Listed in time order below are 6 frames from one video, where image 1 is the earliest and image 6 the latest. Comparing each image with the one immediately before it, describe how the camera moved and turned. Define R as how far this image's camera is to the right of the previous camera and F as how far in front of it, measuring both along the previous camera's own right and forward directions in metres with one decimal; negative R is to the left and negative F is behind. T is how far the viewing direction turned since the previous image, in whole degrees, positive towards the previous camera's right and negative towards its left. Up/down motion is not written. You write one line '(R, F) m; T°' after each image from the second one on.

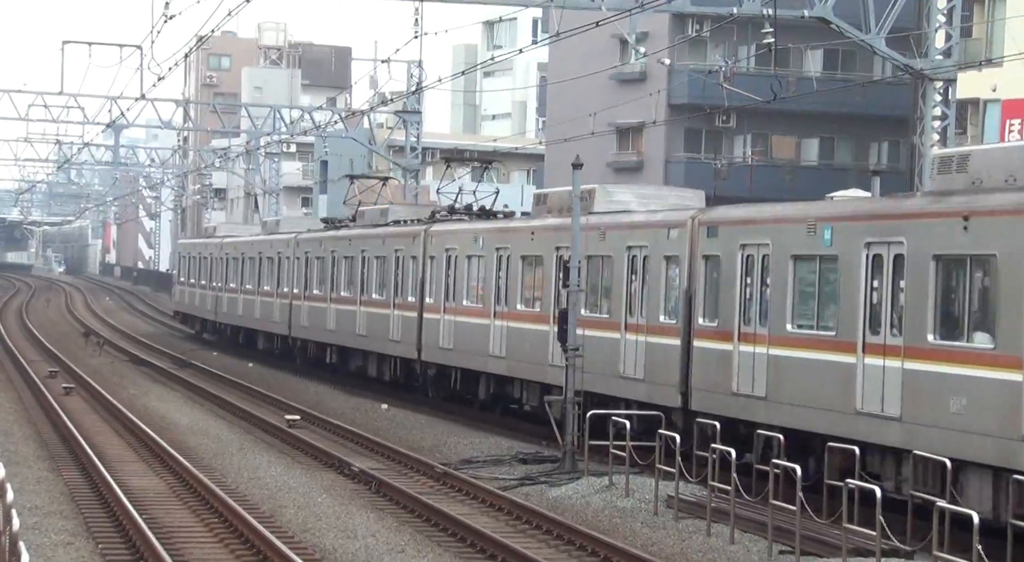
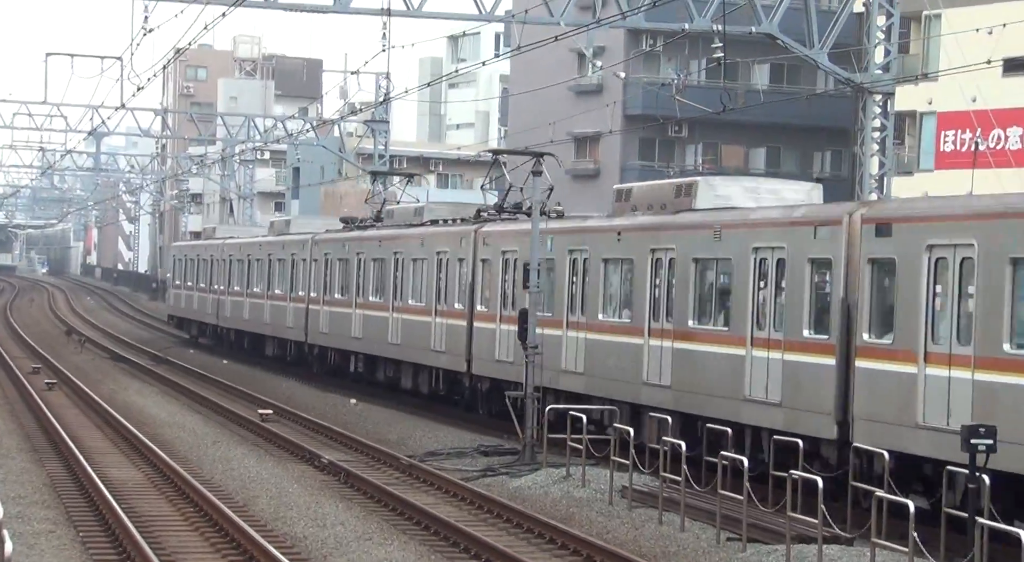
(+0.1, -0.7) m; +1°
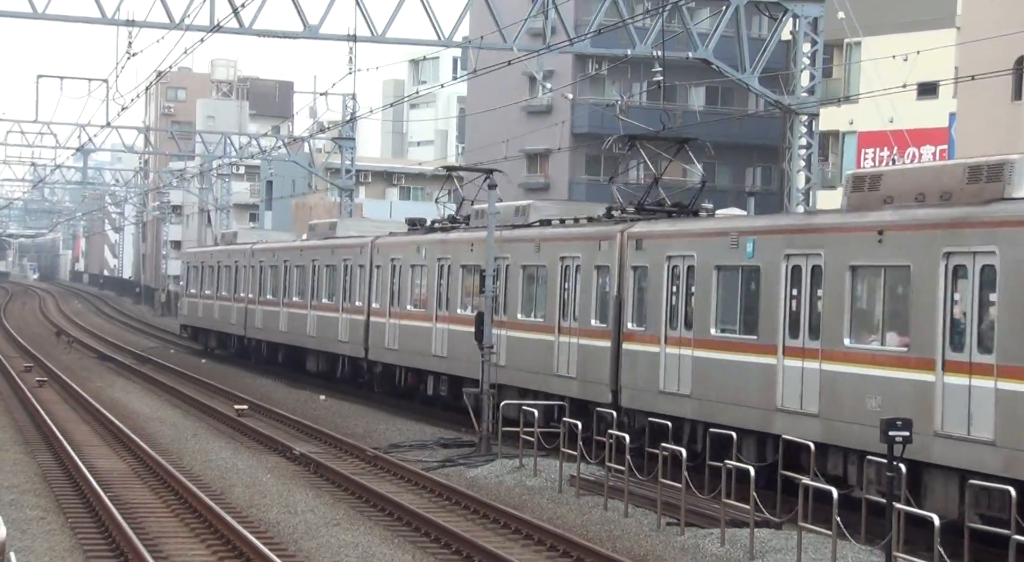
(+0.2, -1.2) m; +1°
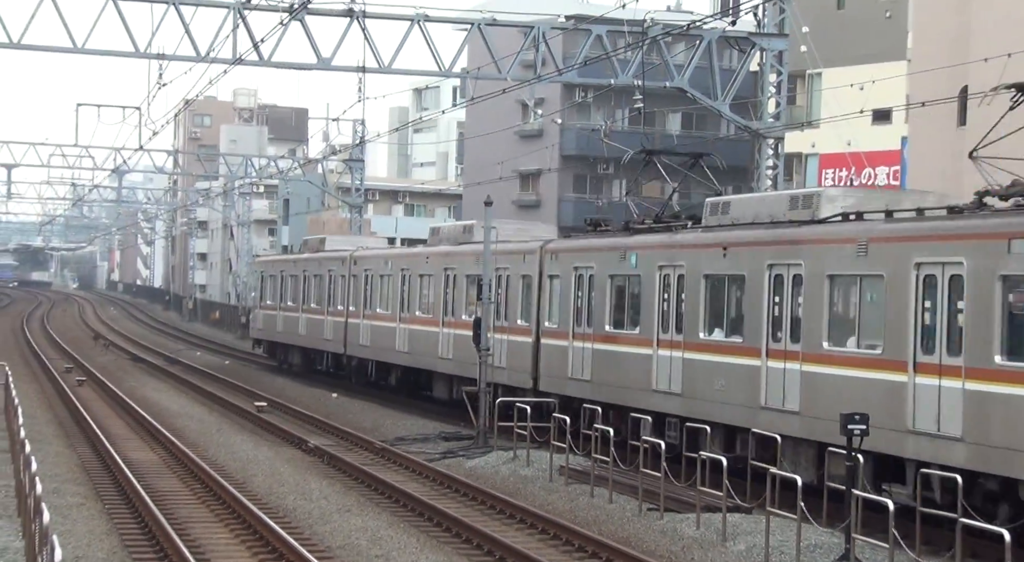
(+0.1, -1.6) m; 0°
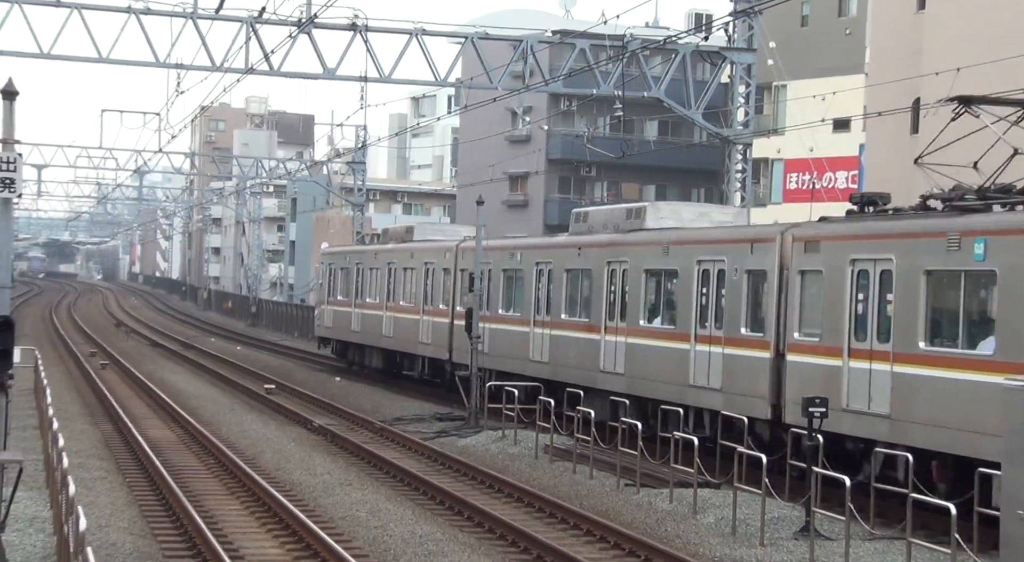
(0.0, -1.4) m; 0°
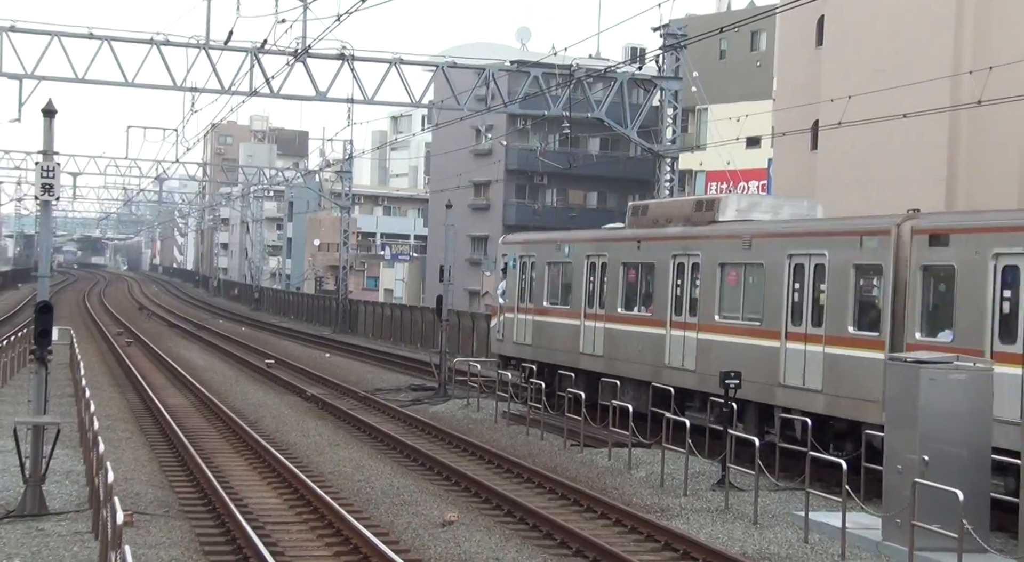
(+0.1, -3.3) m; +1°
